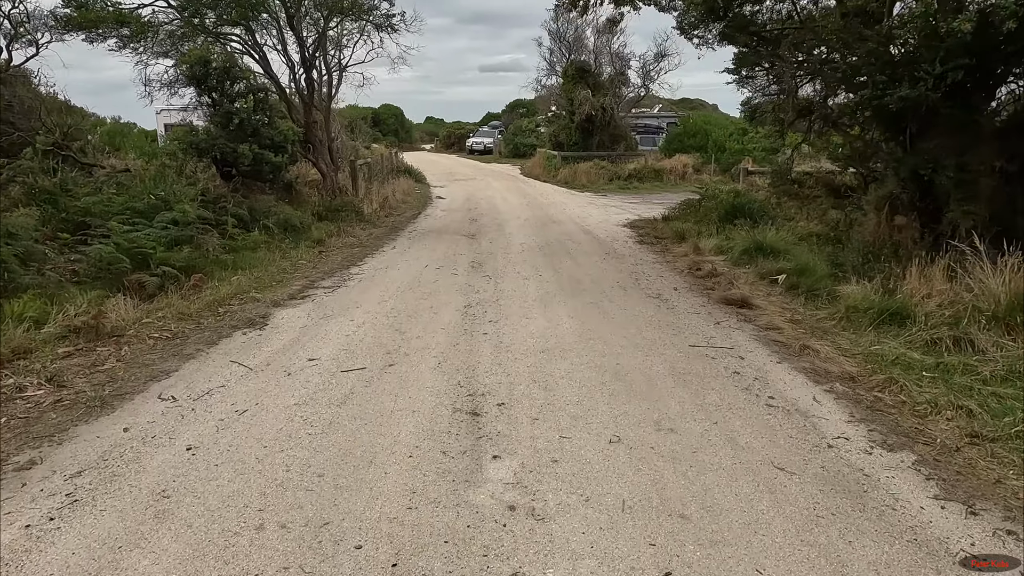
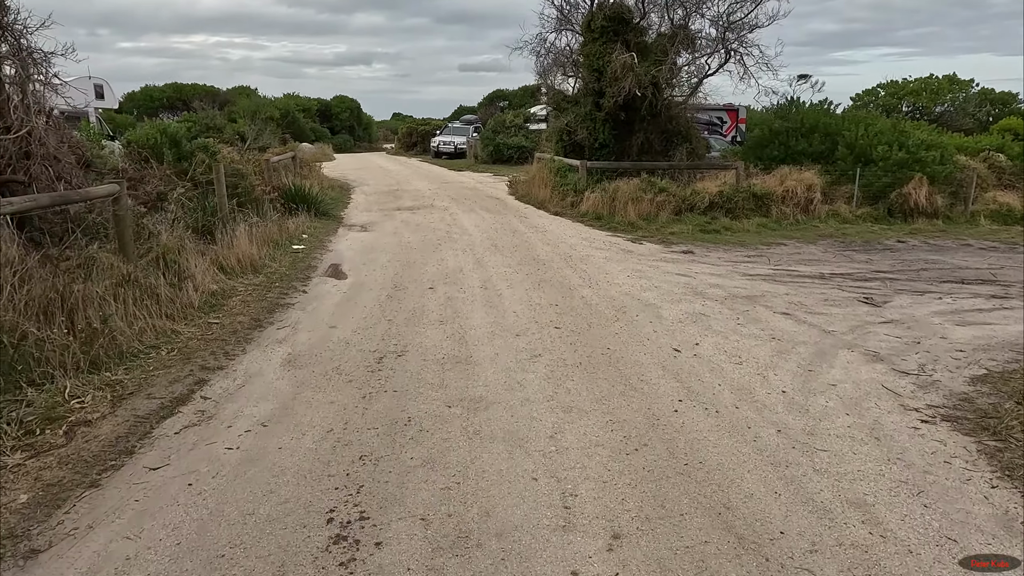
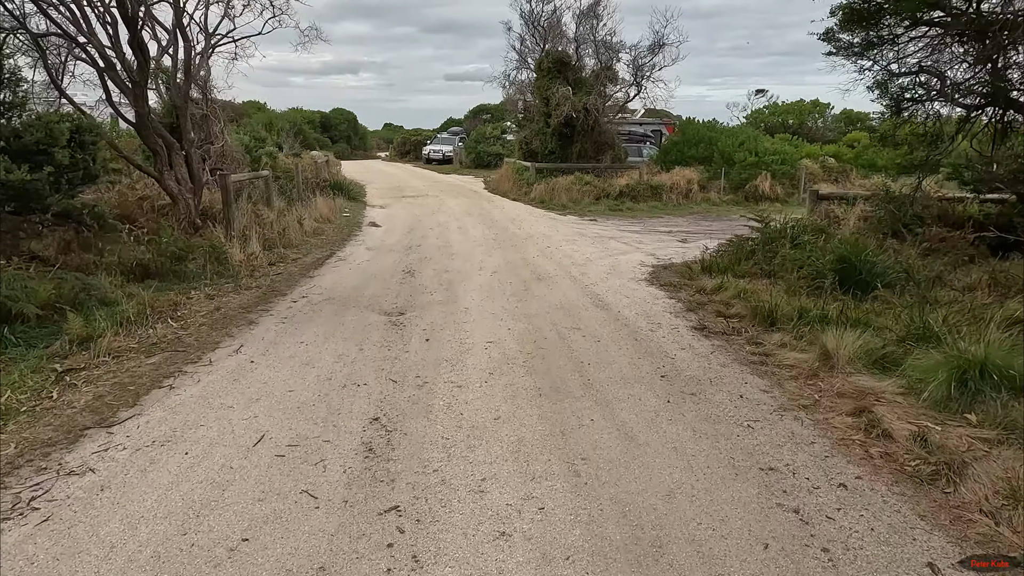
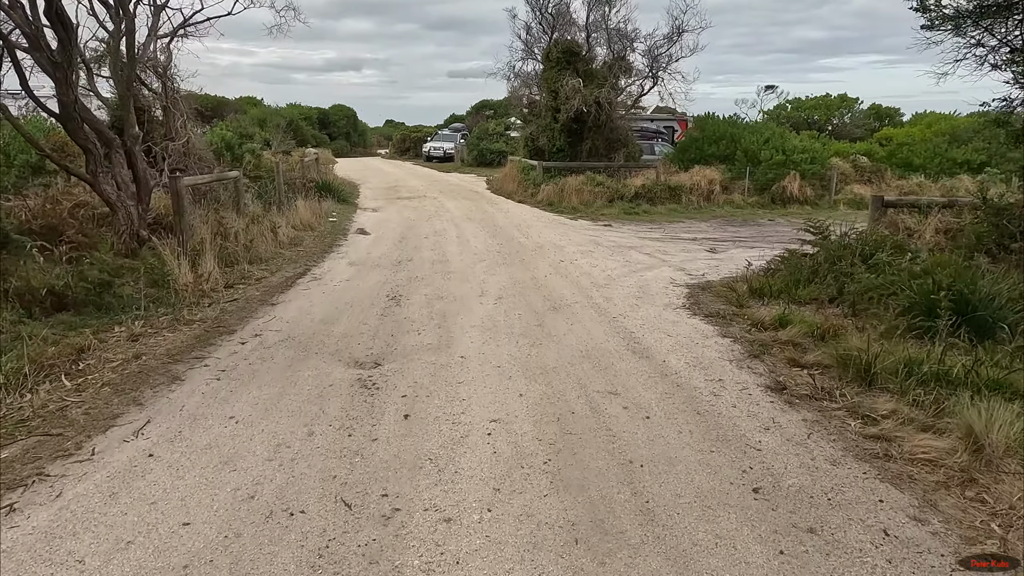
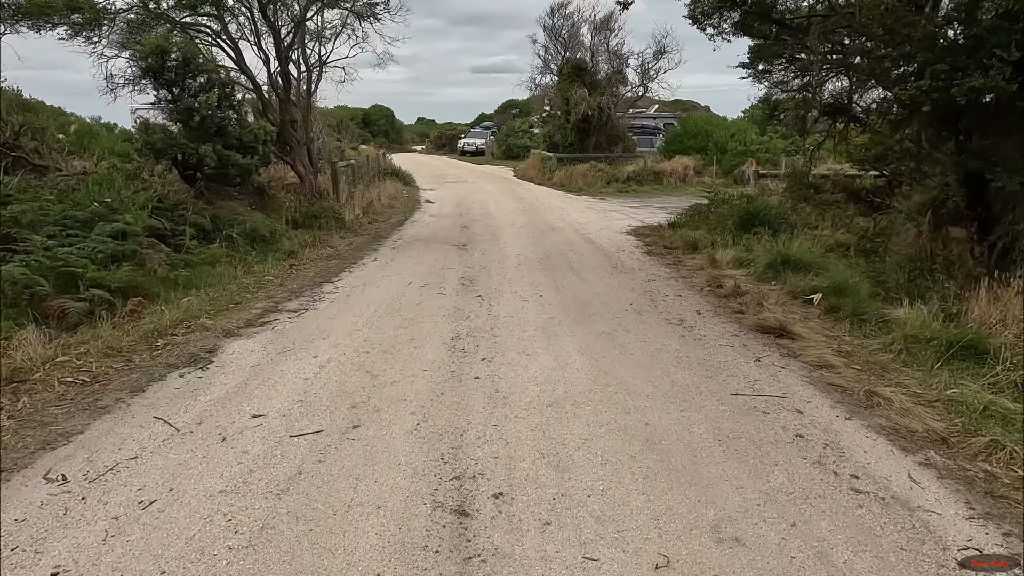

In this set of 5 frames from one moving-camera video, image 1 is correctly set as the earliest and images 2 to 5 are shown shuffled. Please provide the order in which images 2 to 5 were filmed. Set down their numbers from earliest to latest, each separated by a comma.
5, 3, 4, 2
